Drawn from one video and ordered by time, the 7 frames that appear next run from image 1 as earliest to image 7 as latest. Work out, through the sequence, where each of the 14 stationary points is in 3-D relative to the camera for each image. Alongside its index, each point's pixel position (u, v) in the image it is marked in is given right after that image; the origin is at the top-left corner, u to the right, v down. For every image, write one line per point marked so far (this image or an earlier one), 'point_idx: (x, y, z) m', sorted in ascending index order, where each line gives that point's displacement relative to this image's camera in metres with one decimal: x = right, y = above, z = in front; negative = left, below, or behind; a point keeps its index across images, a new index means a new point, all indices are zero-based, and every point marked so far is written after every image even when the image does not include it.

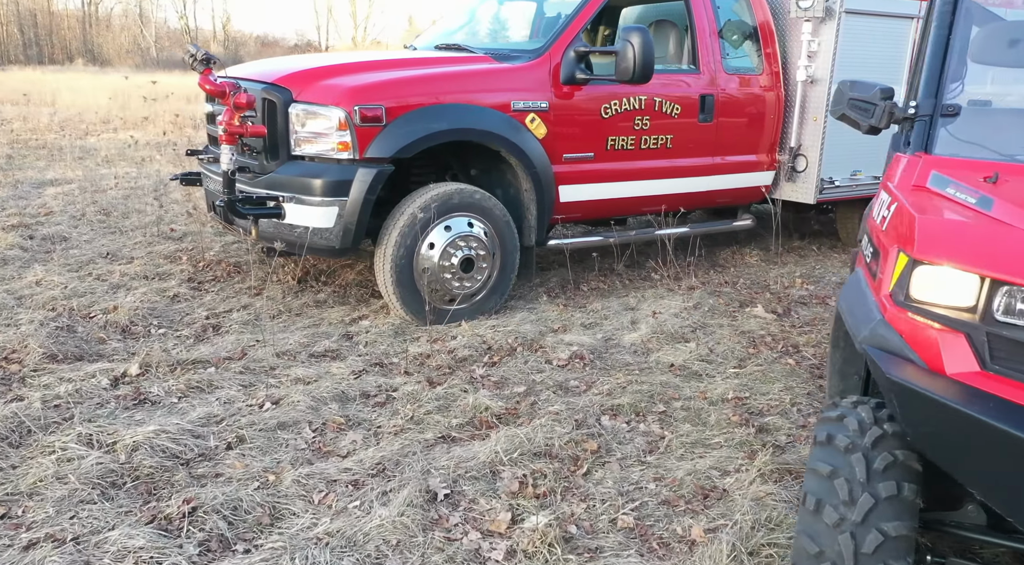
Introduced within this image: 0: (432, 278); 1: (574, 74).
0: (-0.4, 0.0, +4.8) m
1: (+0.4, +1.3, +5.3) m
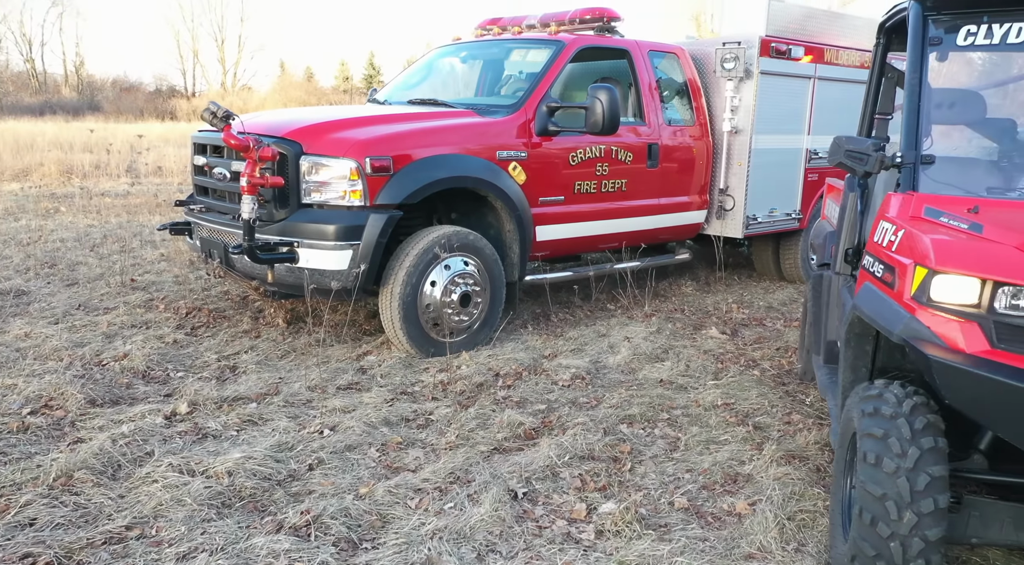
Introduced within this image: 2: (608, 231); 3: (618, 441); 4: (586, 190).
0: (-0.5, -0.2, +5.3) m
1: (+0.3, +1.1, +5.9) m
2: (+0.8, +0.4, +6.6) m
3: (+0.5, -0.7, +3.9) m
4: (+0.5, +0.7, +6.3) m
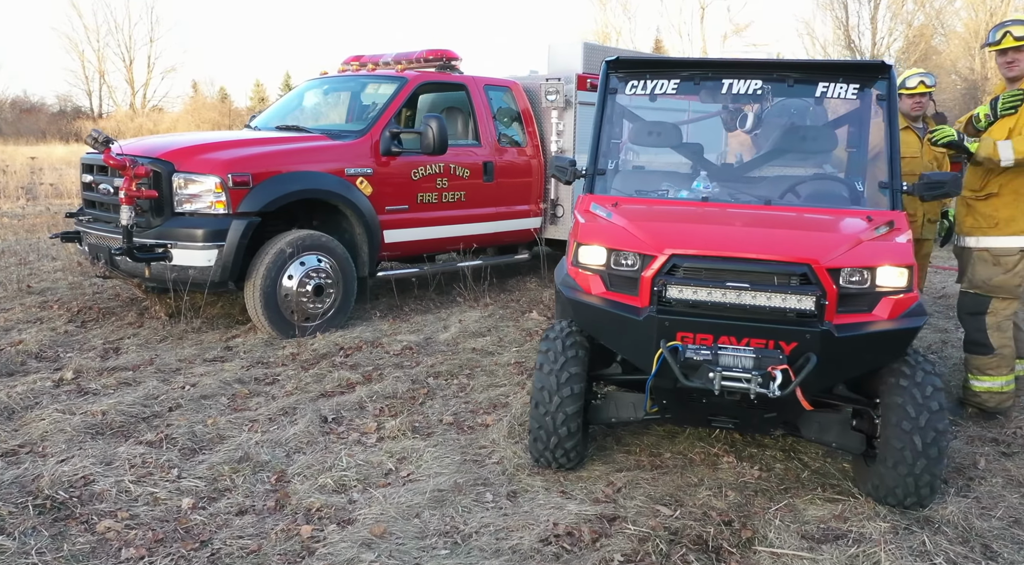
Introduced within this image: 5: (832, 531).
0: (-1.6, -0.1, +6.4) m
1: (-1.0, +1.1, +7.1) m
2: (-0.6, +0.4, +7.8) m
3: (-0.5, -0.6, +5.1) m
4: (-0.7, +0.7, +7.5) m
5: (+1.2, -0.9, +3.1) m
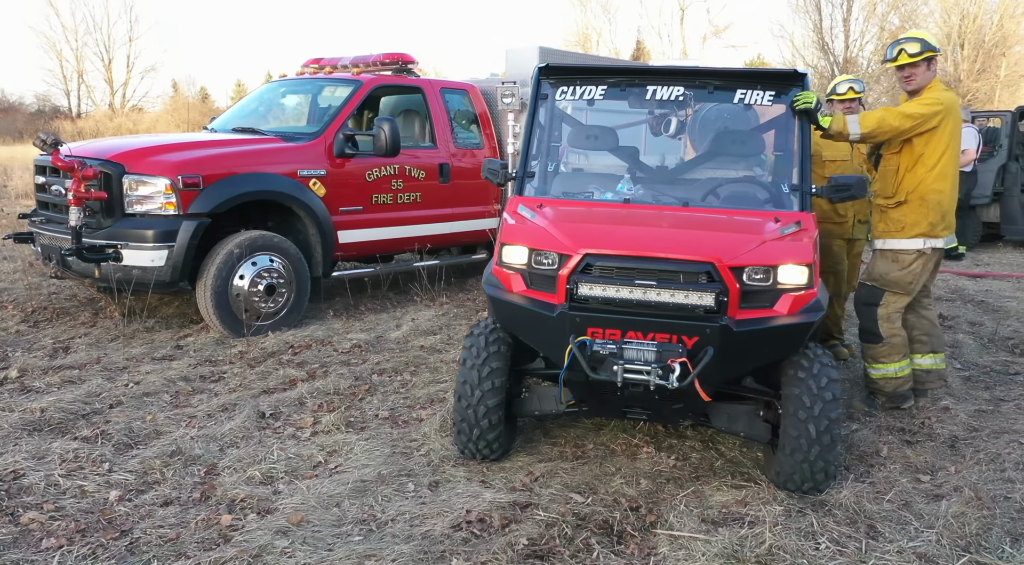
0: (-2.0, -0.1, +6.5) m
1: (-1.4, +1.1, +7.2) m
2: (-1.0, +0.4, +7.9) m
3: (-0.9, -0.6, +5.2) m
4: (-1.2, +0.7, +7.7) m
5: (+0.8, -0.9, +3.3) m
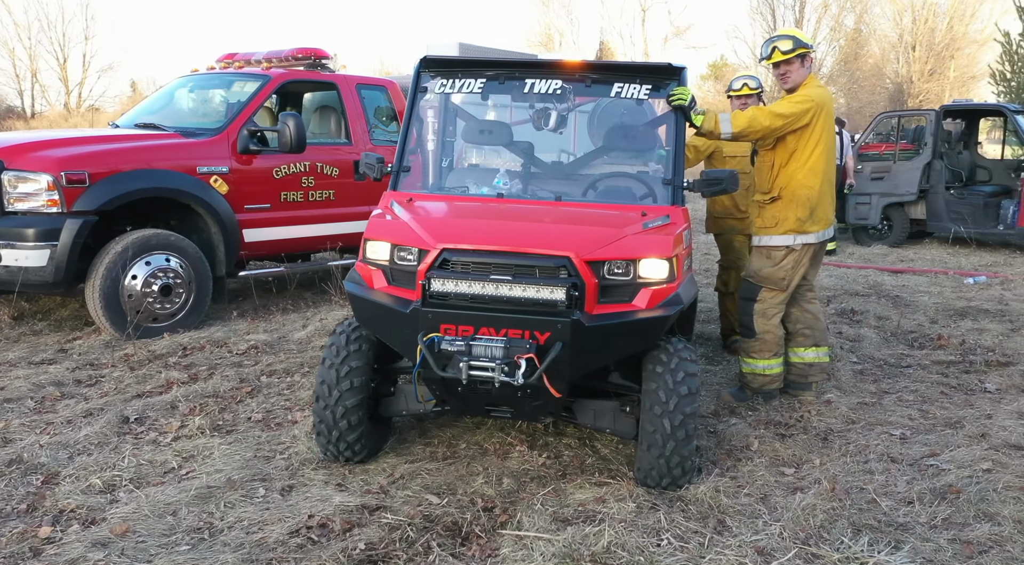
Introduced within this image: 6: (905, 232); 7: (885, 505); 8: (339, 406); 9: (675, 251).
0: (-2.8, -0.1, +6.3) m
1: (-2.2, +1.1, +7.1) m
2: (-1.8, +0.4, +7.8) m
3: (-1.6, -0.6, +5.1) m
4: (-2.0, +0.7, +7.5) m
5: (+0.3, -0.9, +3.2) m
6: (+5.4, +0.7, +11.7) m
7: (+1.5, -0.9, +3.4) m
8: (-0.7, -0.5, +3.6) m
9: (+0.7, +0.1, +3.5) m
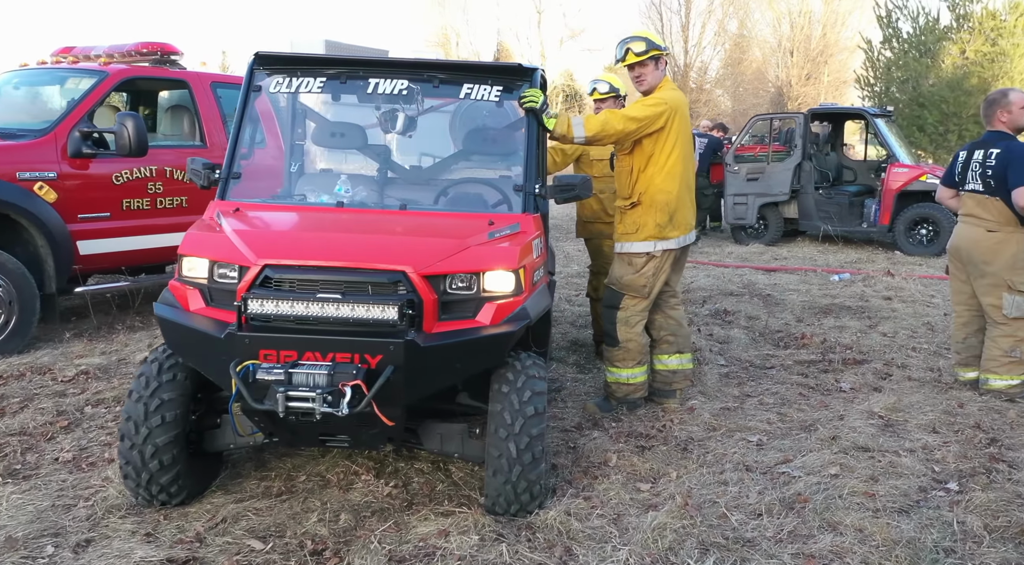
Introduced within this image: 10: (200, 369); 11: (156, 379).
0: (-3.7, -0.3, +5.6) m
1: (-3.2, +1.0, +6.5) m
2: (-2.9, +0.3, +7.2) m
3: (-2.4, -0.7, +4.6) m
4: (-3.1, +0.6, +6.9) m
5: (-0.3, -0.9, +3.0) m
6: (+3.7, +0.7, +12.0) m
7: (+0.9, -0.9, +3.3) m
8: (-1.3, -0.6, +3.2) m
9: (0.0, +0.1, +3.3) m
10: (-1.1, -0.3, +3.2) m
11: (-1.3, -0.4, +3.3) m
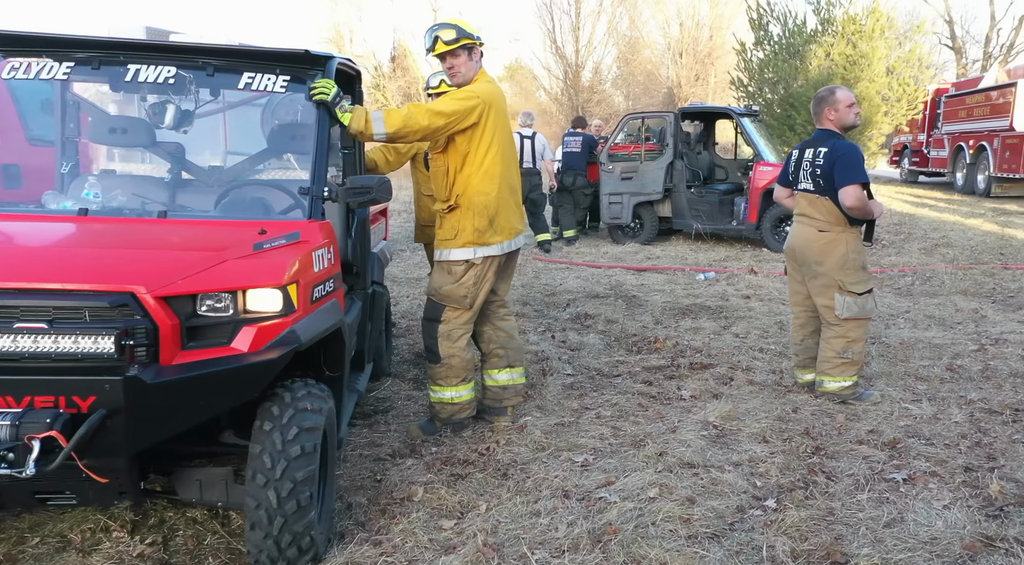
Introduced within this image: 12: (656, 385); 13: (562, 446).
0: (-4.7, -0.4, +4.7) m
1: (-4.4, +0.8, +5.6) m
2: (-4.2, +0.2, +6.4) m
3: (-3.3, -0.8, +3.8) m
4: (-4.3, +0.5, +6.1) m
5: (-1.0, -1.0, +2.5) m
6: (+1.8, +0.7, +11.9) m
7: (+0.1, -1.0, +2.9) m
8: (-2.1, -0.7, +2.6) m
9: (-0.8, 0.0, +2.9) m
10: (-1.9, -0.4, +2.6) m
11: (-2.1, -0.5, +2.6) m
12: (+0.9, -0.6, +5.2) m
13: (+0.2, -0.8, +4.1) m
